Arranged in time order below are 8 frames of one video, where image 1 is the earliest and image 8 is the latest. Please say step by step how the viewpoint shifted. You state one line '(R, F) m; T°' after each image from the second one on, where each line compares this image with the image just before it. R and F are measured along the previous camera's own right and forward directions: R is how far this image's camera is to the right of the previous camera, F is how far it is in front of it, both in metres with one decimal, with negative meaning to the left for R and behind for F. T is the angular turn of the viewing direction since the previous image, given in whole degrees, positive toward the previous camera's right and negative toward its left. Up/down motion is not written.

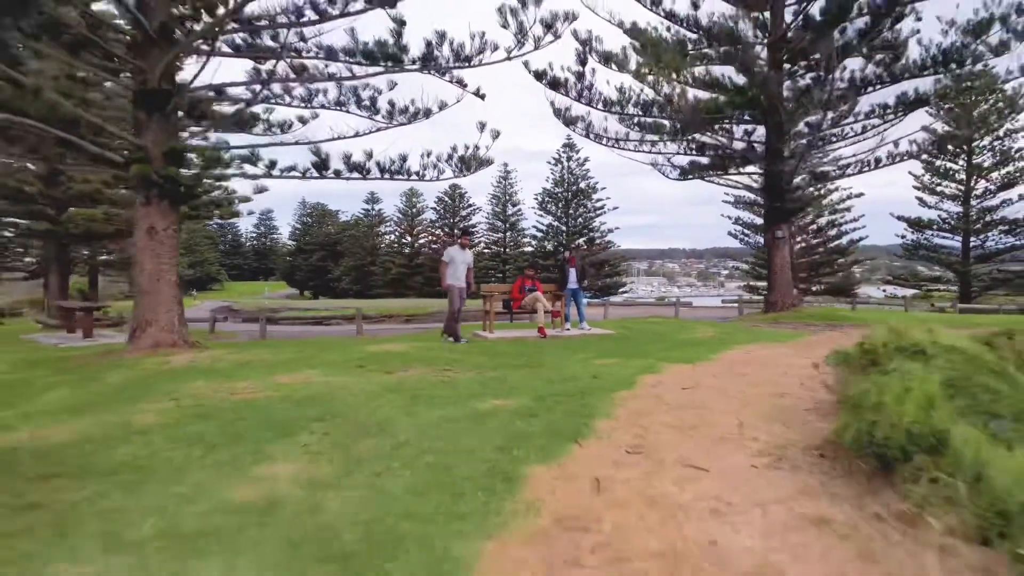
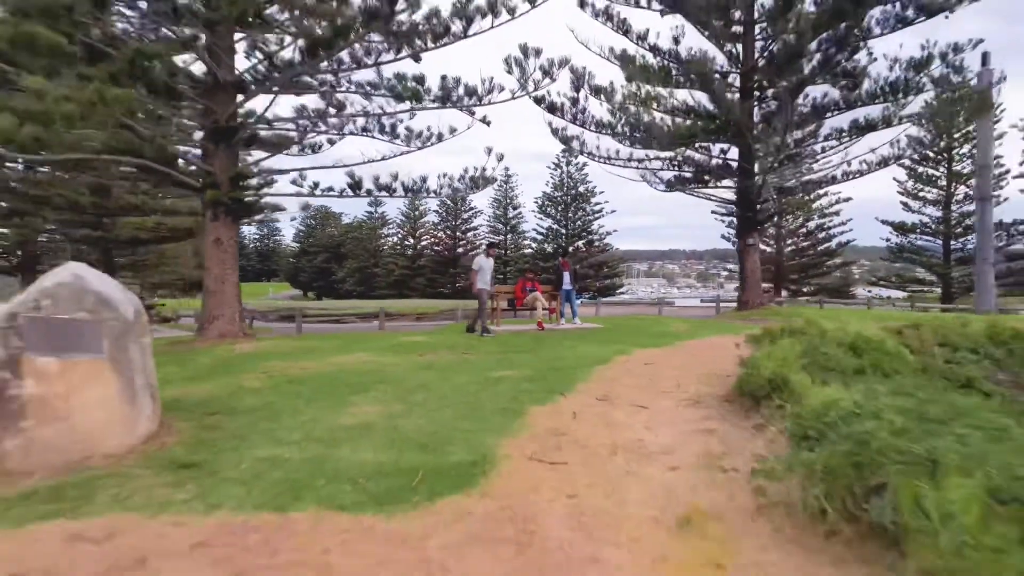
(0.0, -1.1) m; 0°
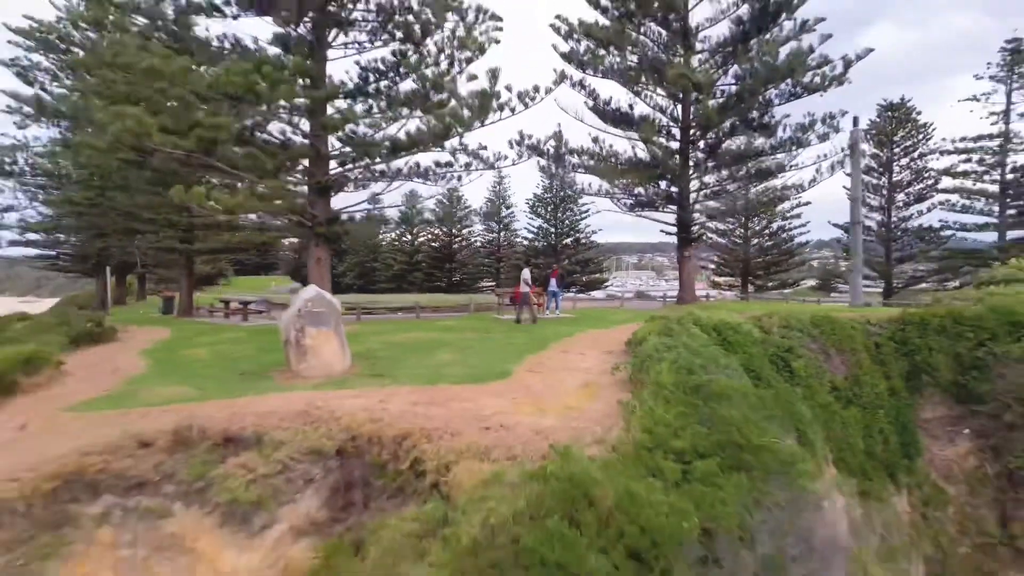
(-0.1, -3.1) m; +1°
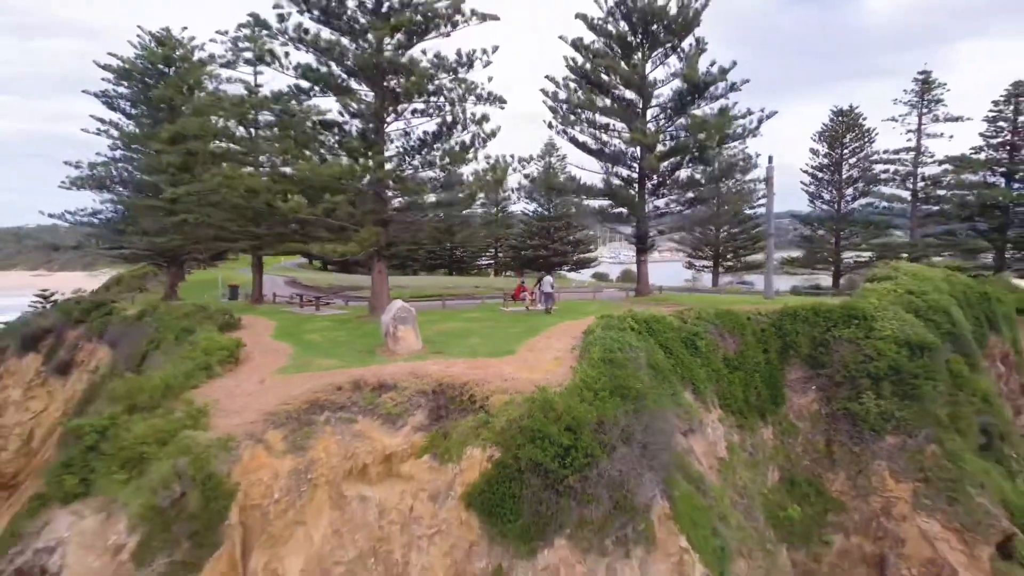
(-0.1, -4.0) m; 0°
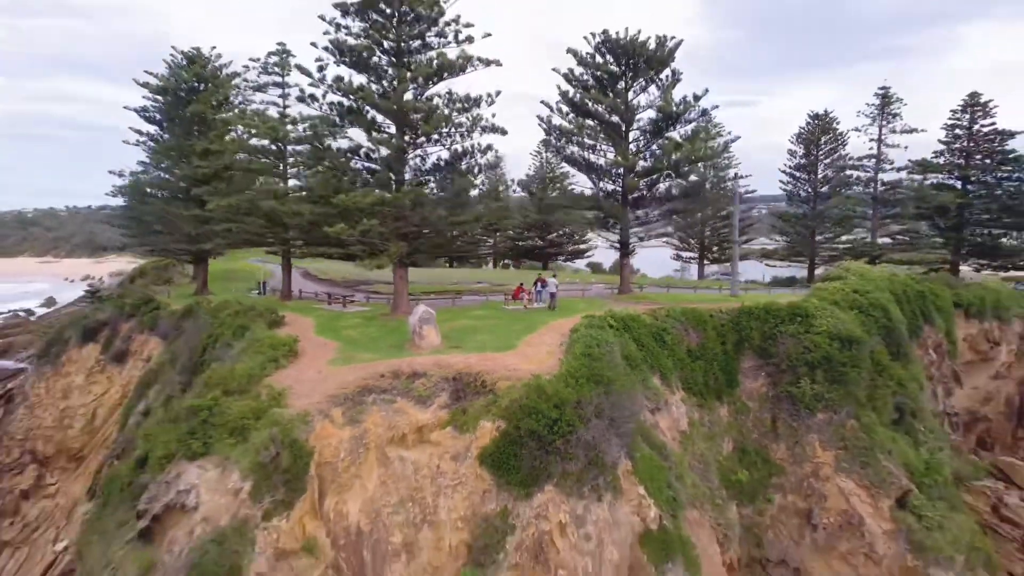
(-0.1, -2.4) m; 0°
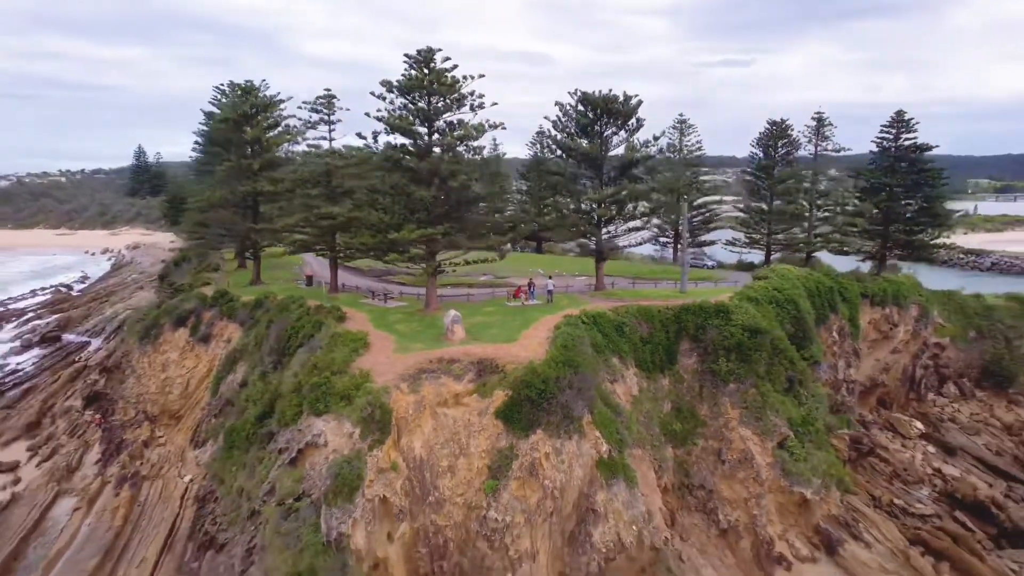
(-0.2, -5.3) m; 0°
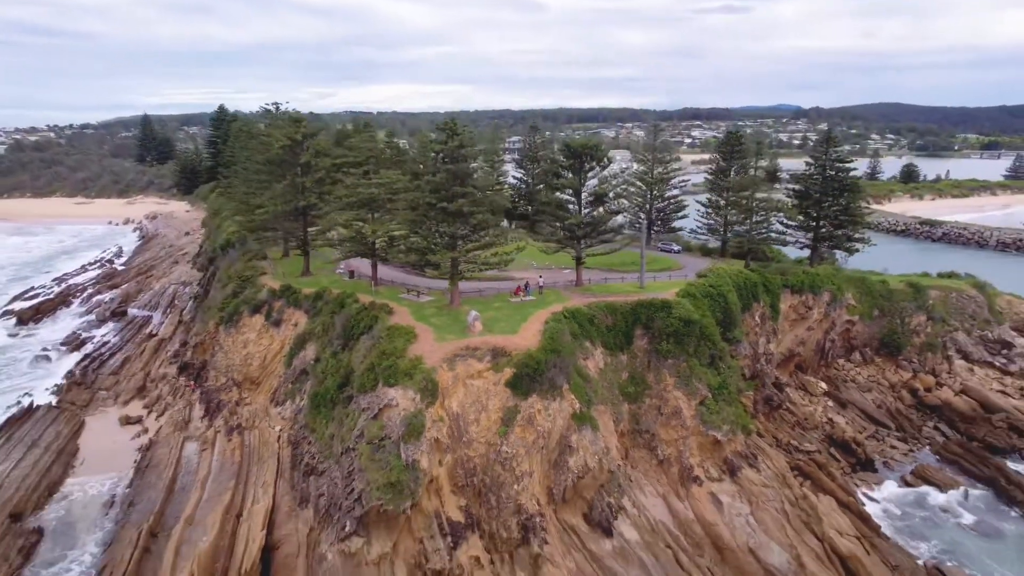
(-0.4, -7.3) m; +1°
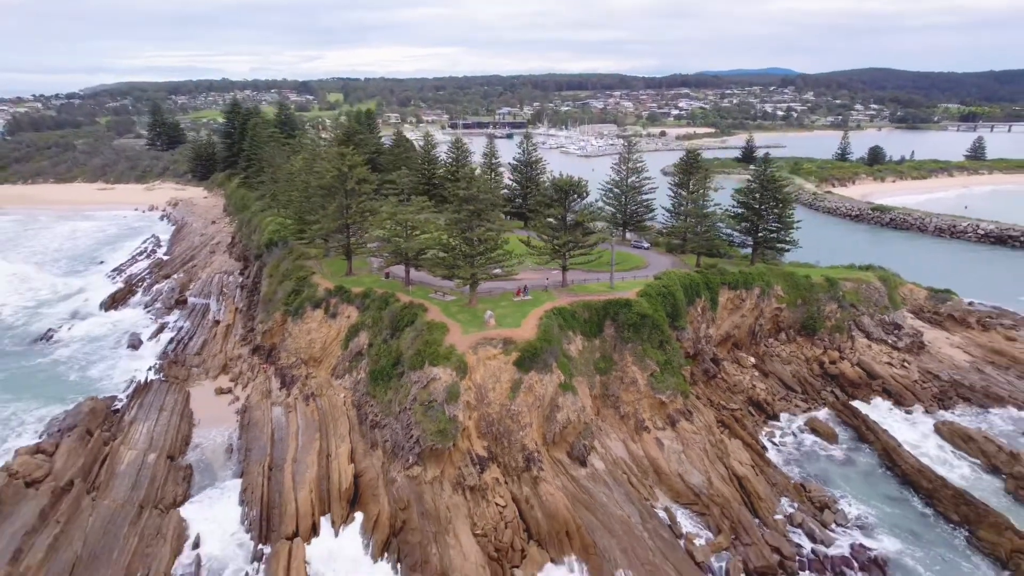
(-0.8, -9.6) m; +1°
